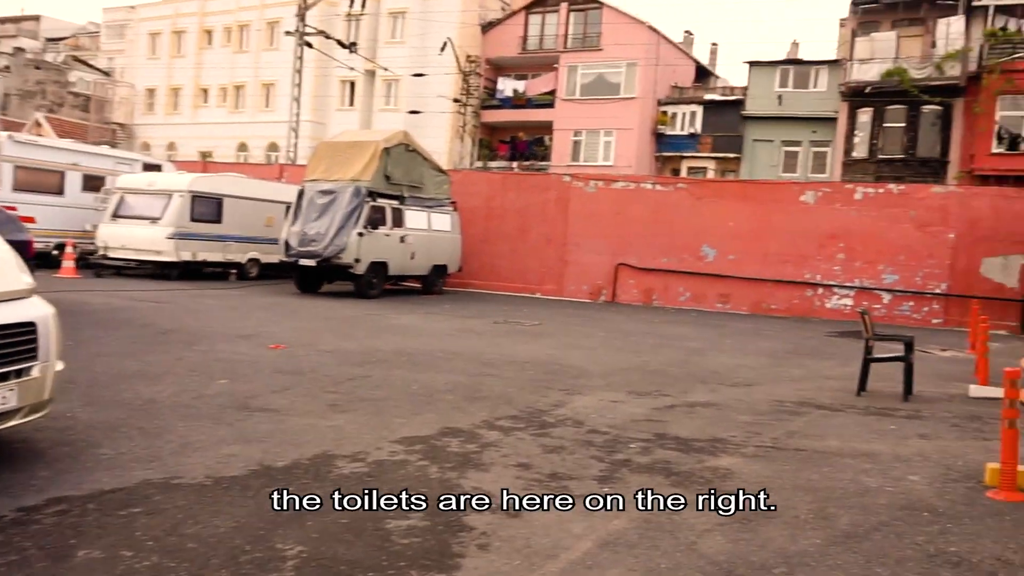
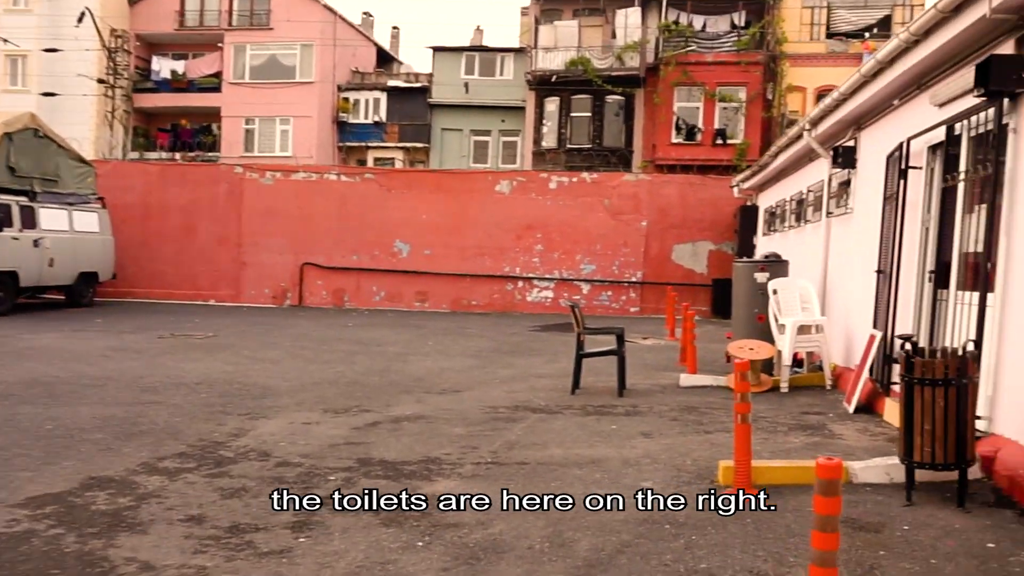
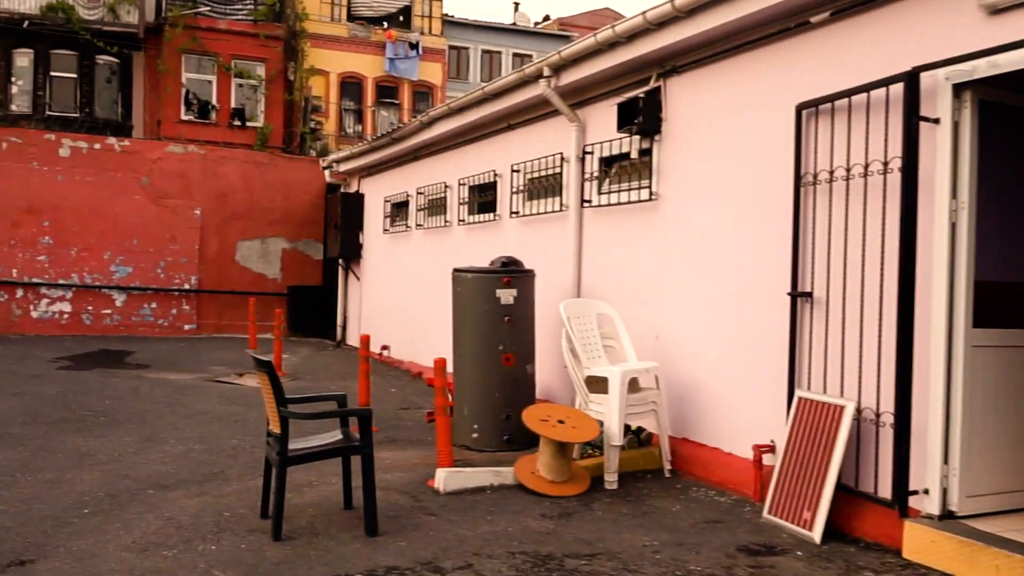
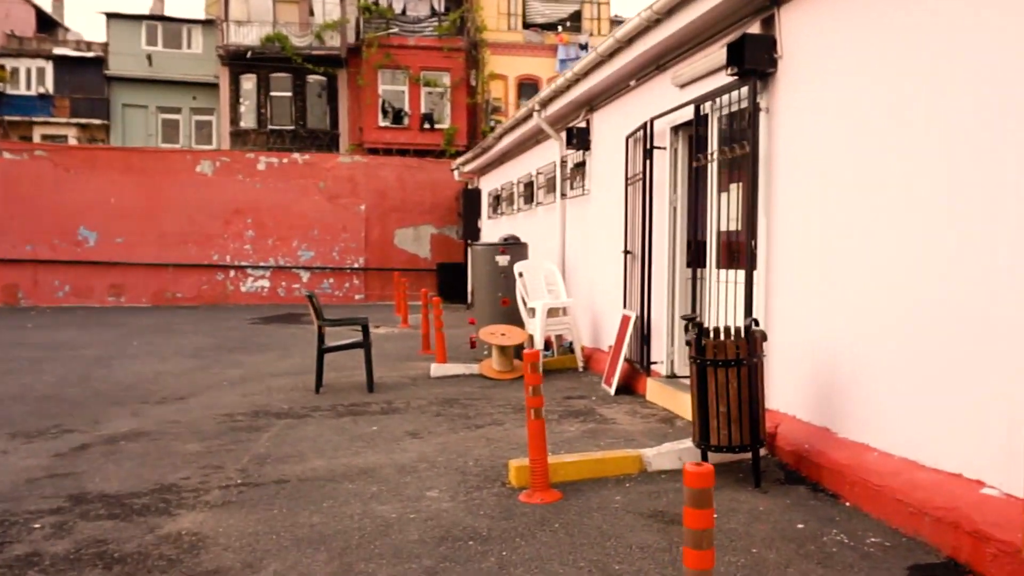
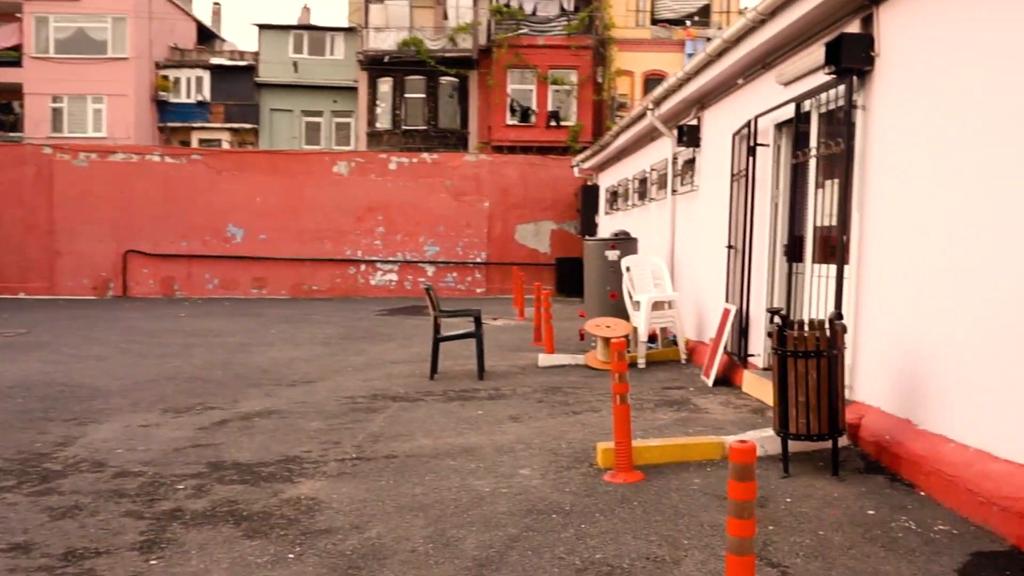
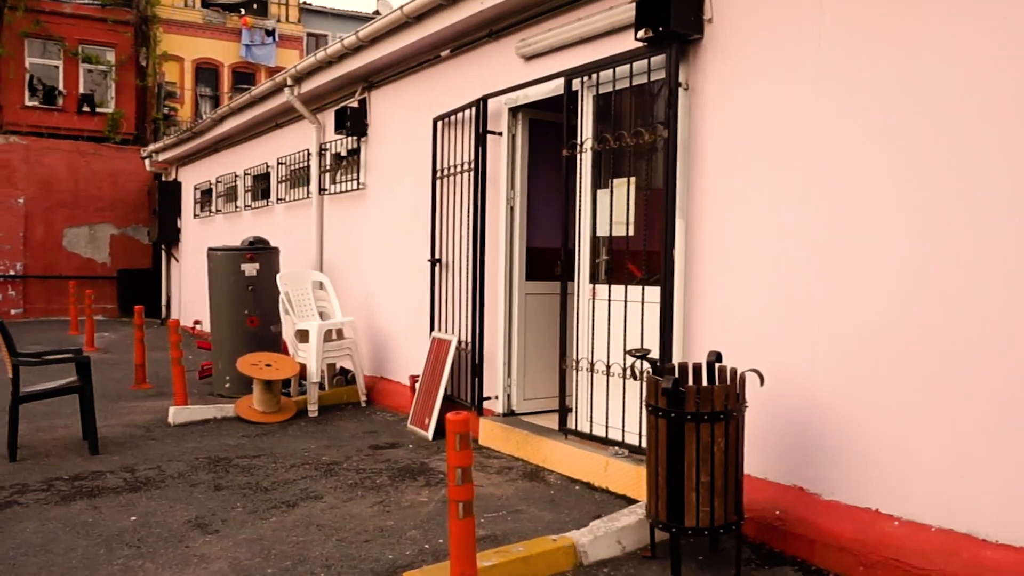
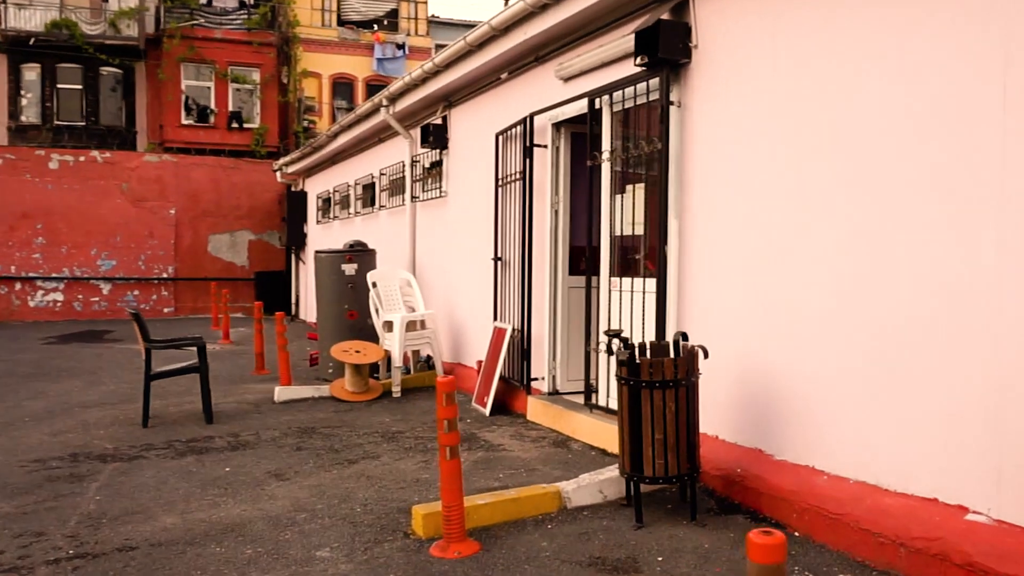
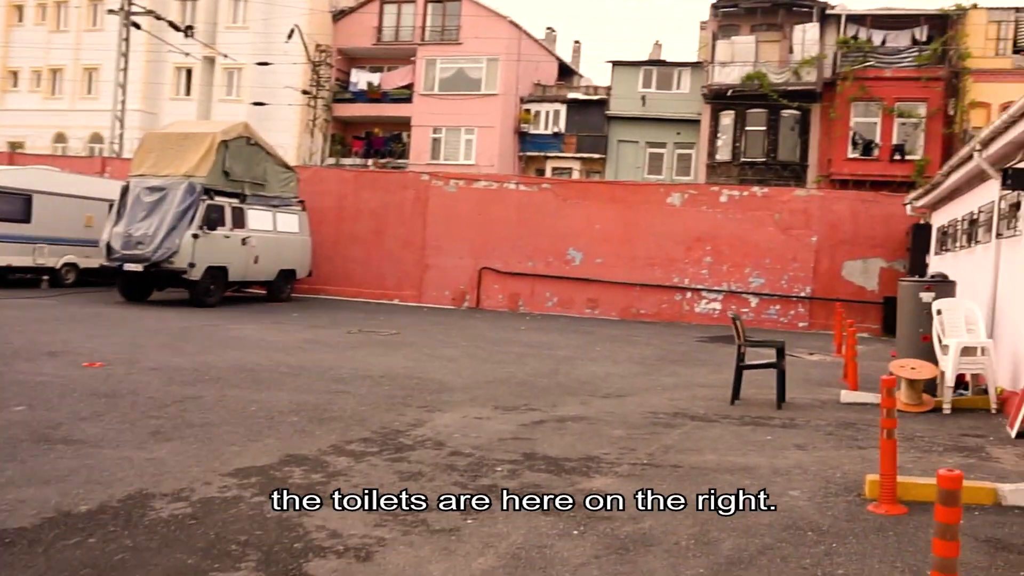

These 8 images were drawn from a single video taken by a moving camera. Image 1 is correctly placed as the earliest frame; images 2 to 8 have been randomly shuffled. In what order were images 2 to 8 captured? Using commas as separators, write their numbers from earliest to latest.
8, 2, 5, 4, 7, 6, 3
